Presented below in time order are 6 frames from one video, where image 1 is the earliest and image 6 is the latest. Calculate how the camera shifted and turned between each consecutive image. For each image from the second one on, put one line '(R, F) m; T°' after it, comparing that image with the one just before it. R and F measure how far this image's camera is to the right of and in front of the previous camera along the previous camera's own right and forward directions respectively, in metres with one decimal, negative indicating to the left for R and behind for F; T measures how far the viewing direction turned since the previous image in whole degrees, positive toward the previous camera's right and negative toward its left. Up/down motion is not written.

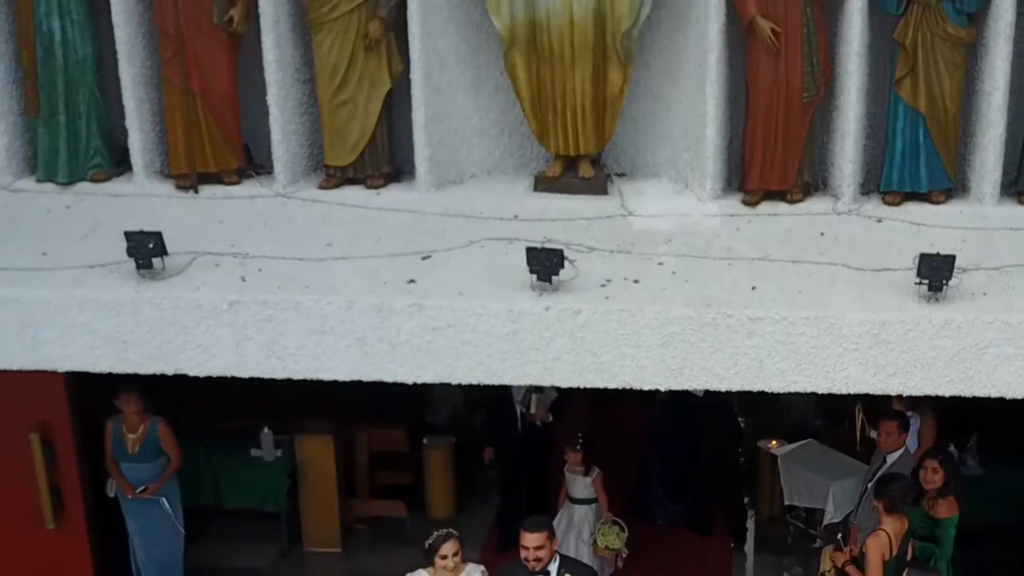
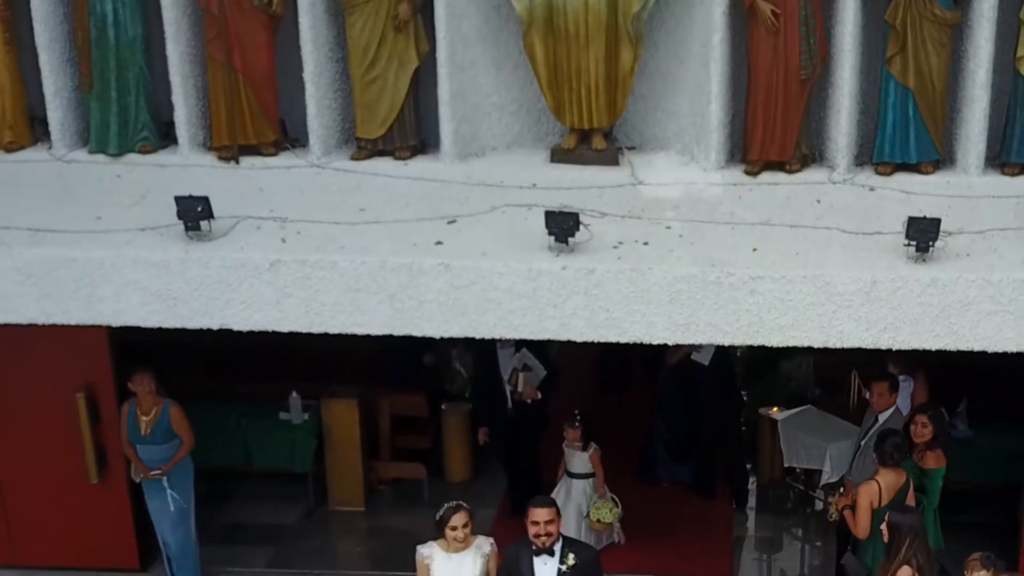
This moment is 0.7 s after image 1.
(-0.1, -0.5) m; 0°
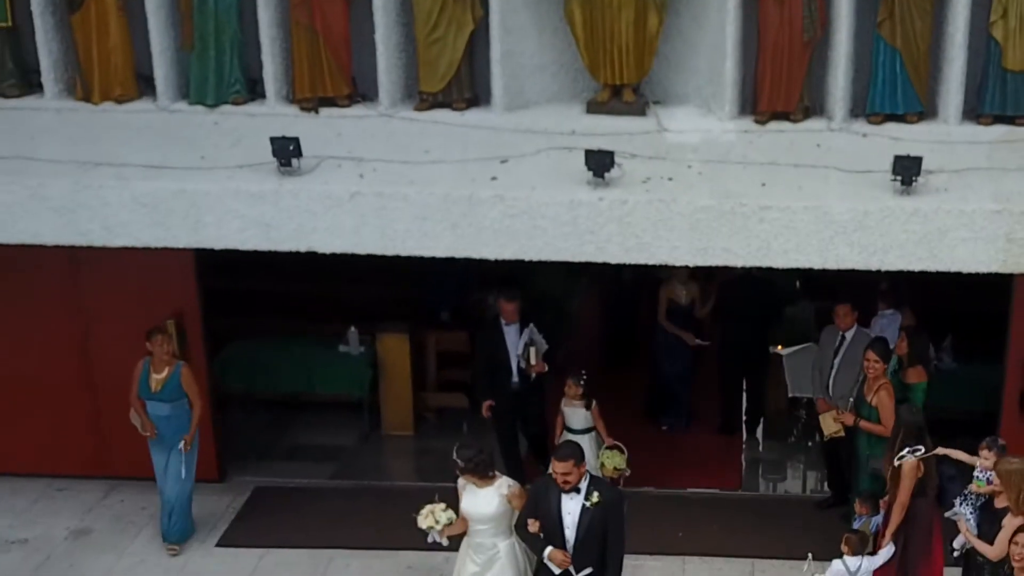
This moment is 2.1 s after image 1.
(-0.2, -1.0) m; 0°
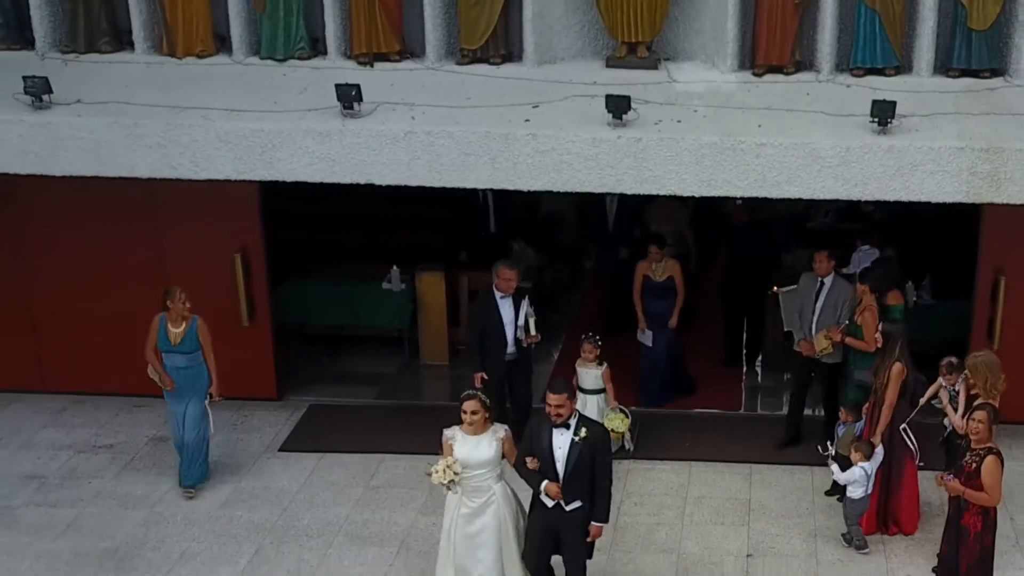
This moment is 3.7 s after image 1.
(-0.1, -1.1) m; 0°
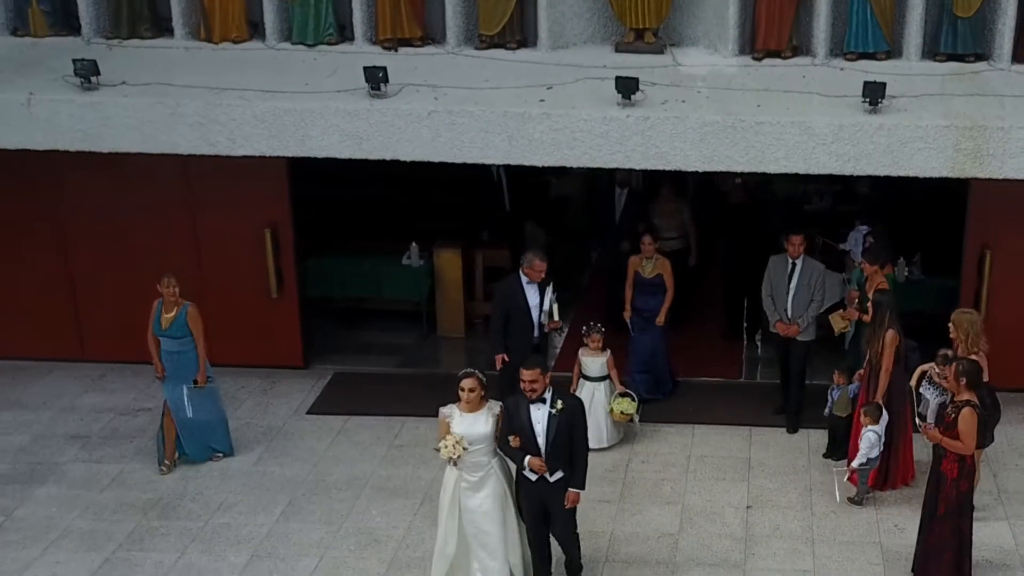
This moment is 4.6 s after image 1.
(-0.1, -0.6) m; 0°
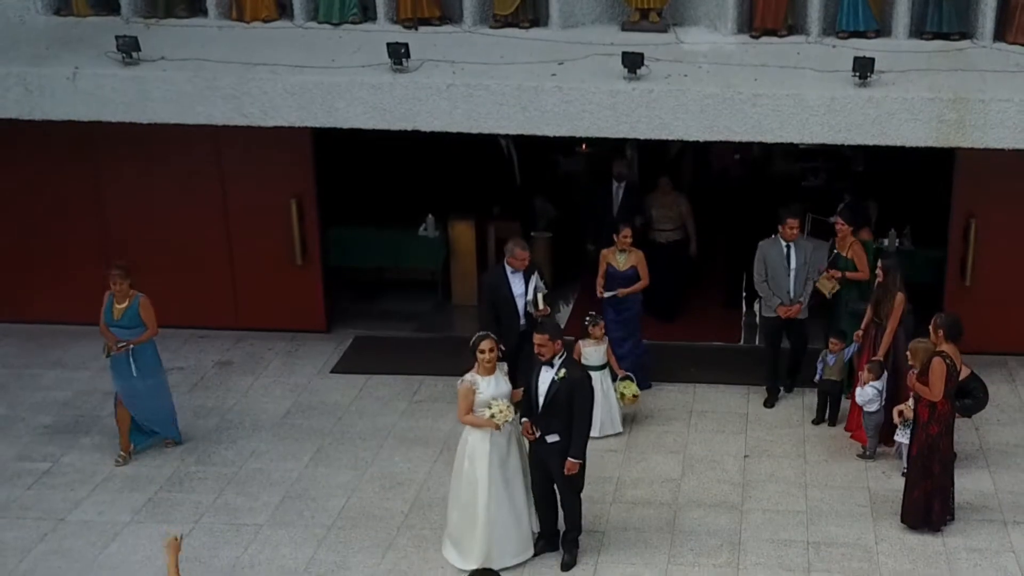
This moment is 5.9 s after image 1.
(-0.1, -0.6) m; 0°
